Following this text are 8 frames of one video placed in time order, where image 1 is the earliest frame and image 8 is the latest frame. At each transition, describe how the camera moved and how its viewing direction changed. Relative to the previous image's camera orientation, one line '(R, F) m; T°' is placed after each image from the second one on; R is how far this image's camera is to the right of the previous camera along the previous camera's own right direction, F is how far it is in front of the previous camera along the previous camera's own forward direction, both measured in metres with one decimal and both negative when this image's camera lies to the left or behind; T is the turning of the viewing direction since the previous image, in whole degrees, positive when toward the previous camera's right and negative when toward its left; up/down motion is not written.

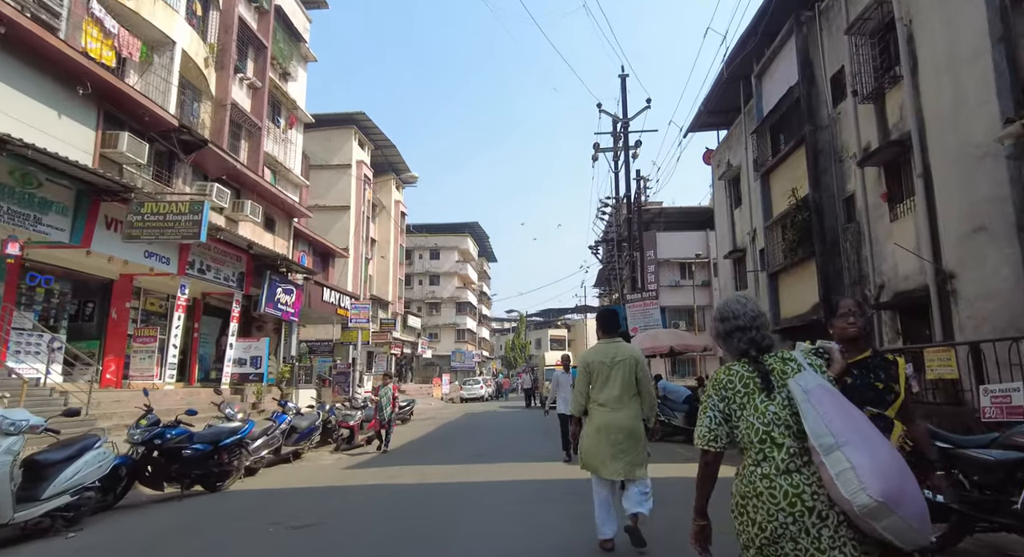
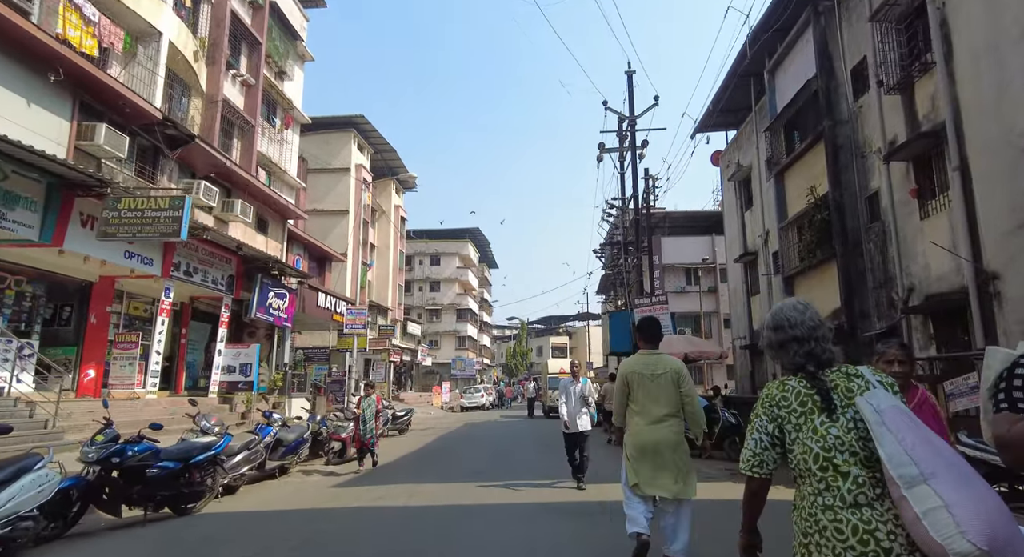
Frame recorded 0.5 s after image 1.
(-0.1, +0.7) m; 0°
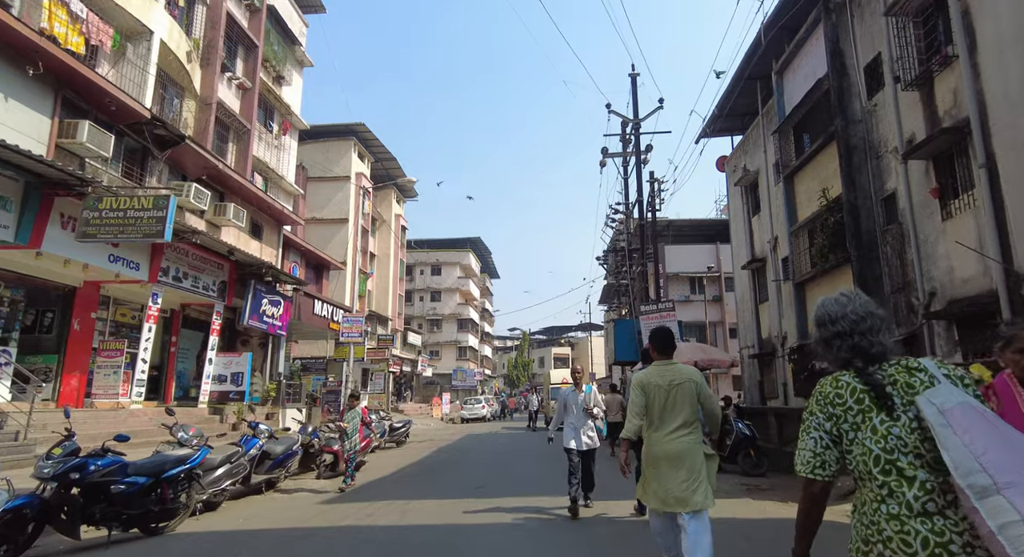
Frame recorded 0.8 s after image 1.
(0.0, +0.5) m; 0°
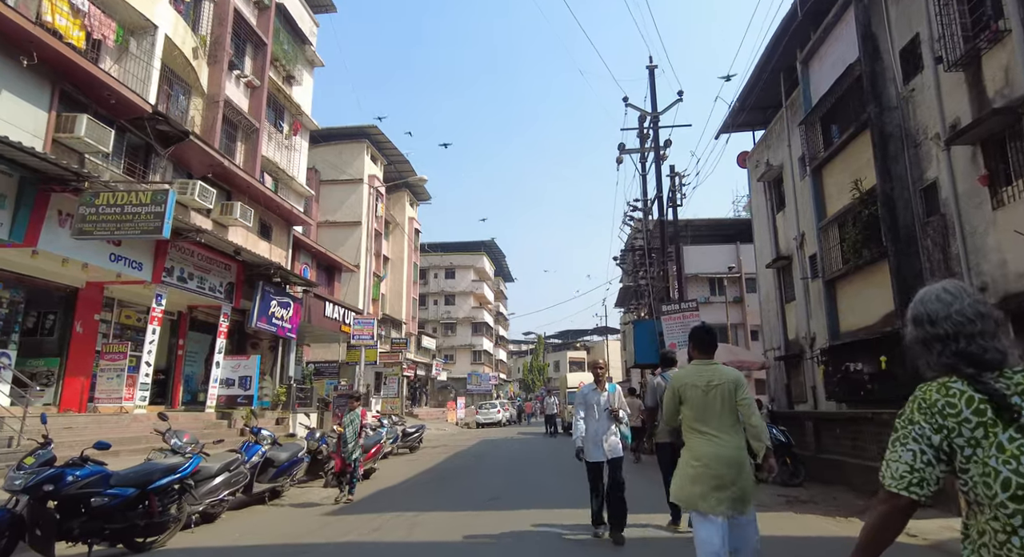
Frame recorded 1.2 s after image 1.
(0.0, +0.6) m; -1°
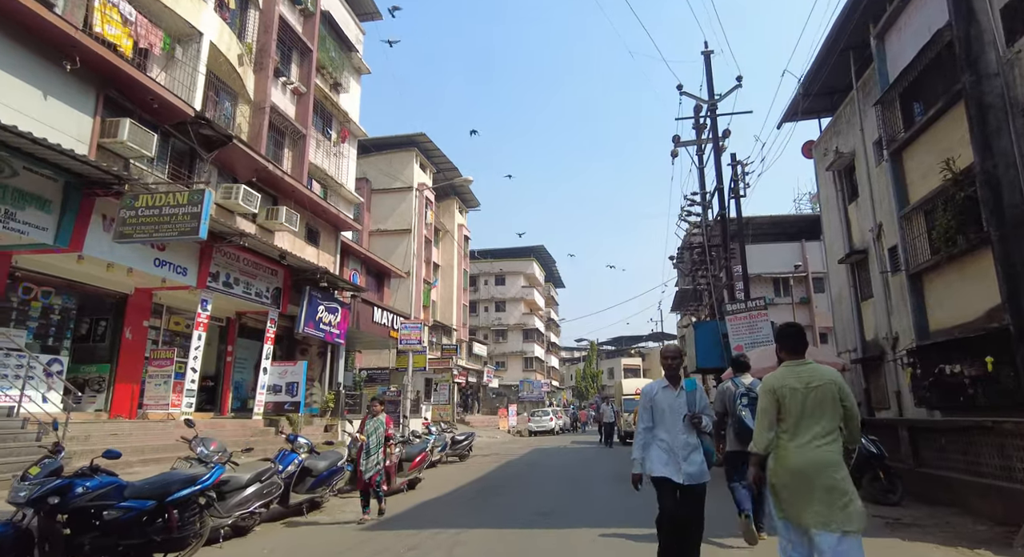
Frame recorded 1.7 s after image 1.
(0.0, +0.7) m; -5°
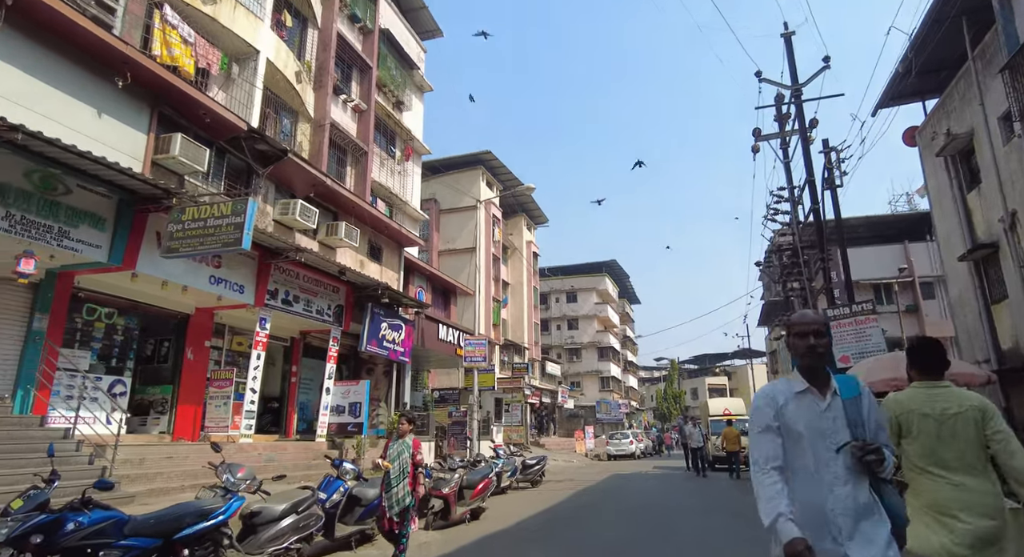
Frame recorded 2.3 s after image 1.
(+0.1, +1.0) m; -7°
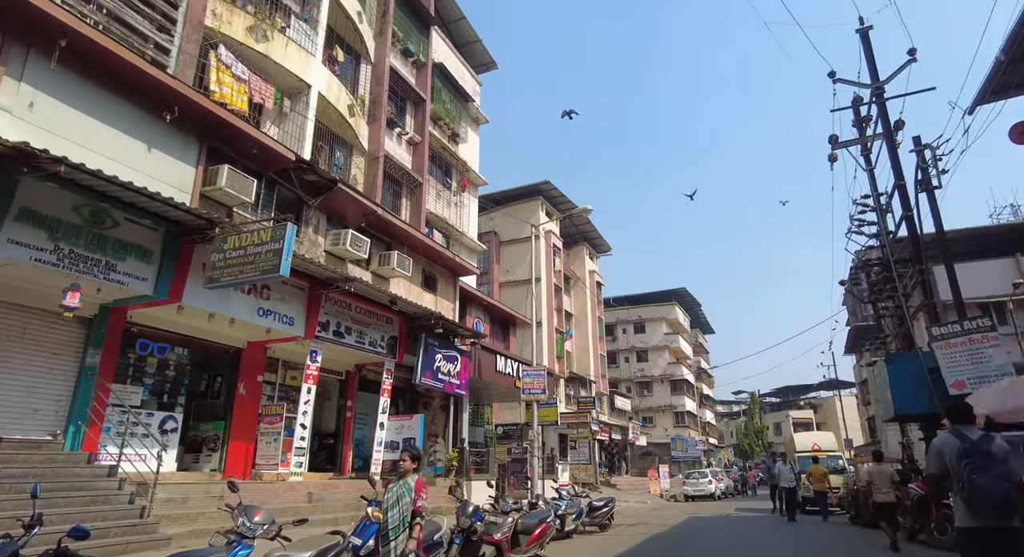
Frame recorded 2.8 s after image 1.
(+0.2, +0.7) m; -6°
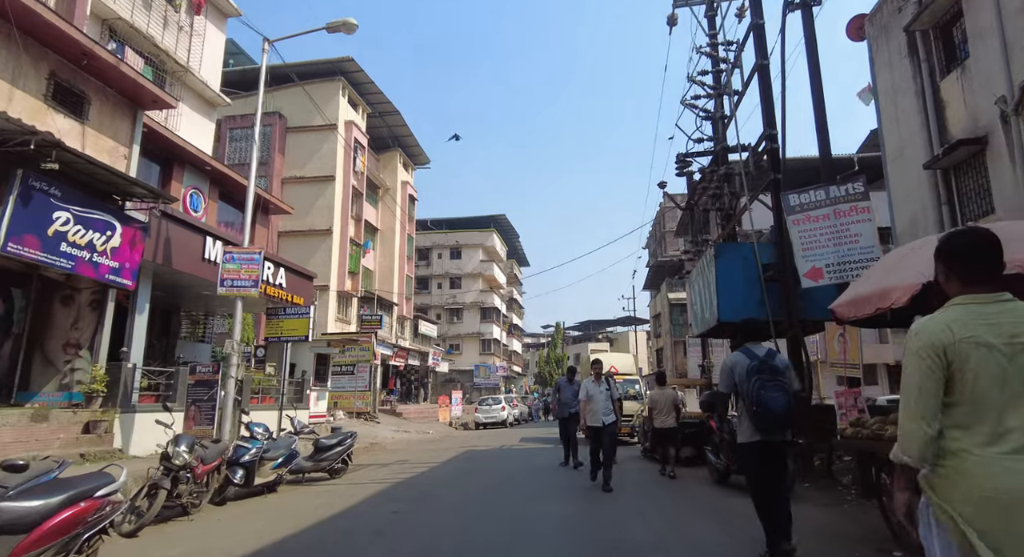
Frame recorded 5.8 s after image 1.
(+2.0, +4.2) m; +17°
